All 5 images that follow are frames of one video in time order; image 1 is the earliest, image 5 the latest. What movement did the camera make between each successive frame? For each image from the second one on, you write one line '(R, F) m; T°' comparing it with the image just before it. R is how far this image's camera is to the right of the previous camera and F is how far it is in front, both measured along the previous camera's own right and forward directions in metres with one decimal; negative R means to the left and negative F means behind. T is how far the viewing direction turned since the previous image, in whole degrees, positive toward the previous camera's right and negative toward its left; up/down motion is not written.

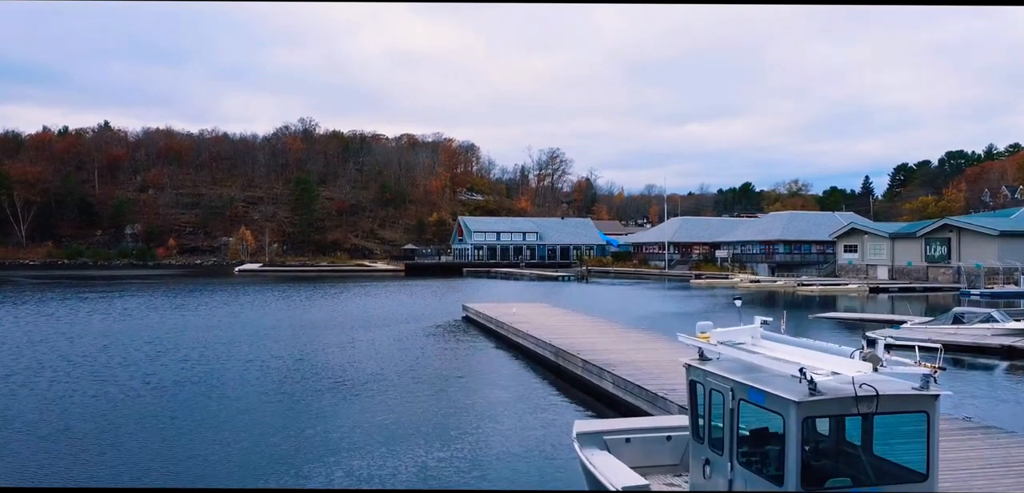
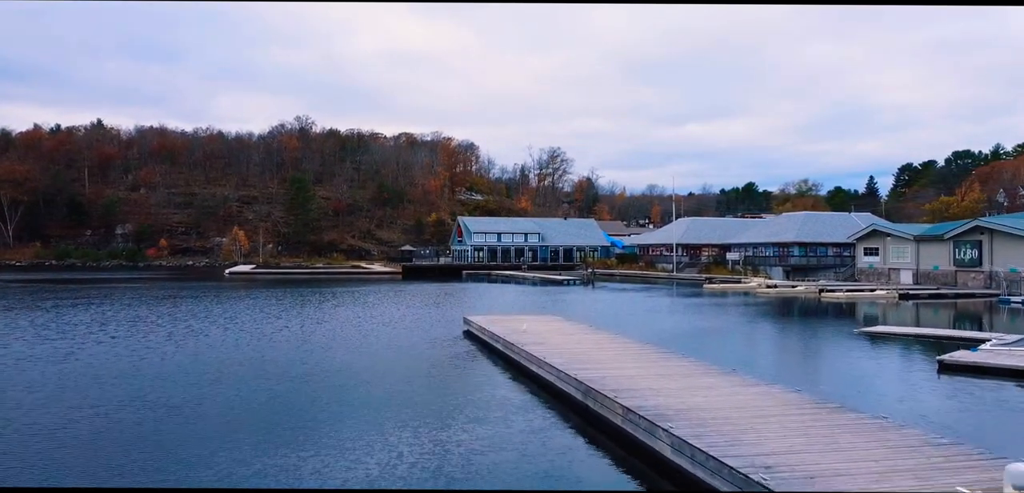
(-0.2, +2.2) m; 0°
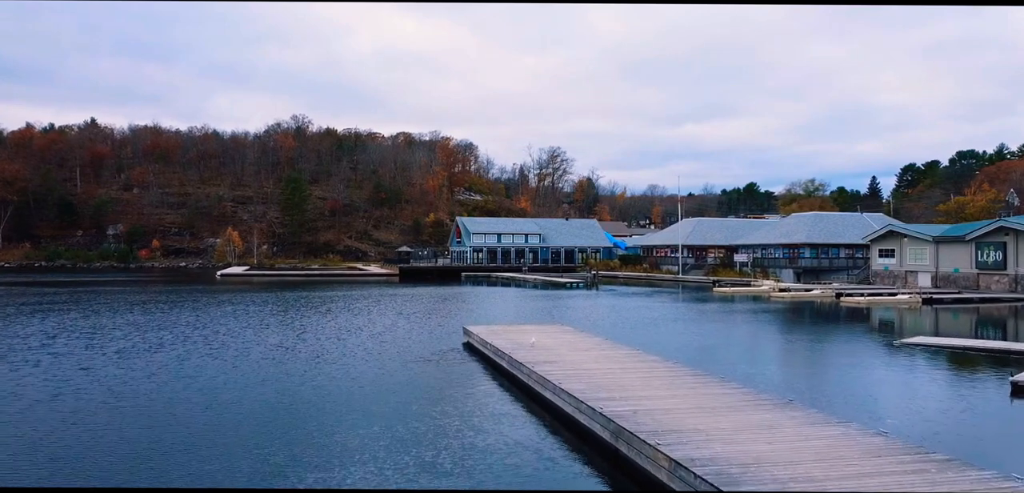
(-0.1, +1.6) m; 0°
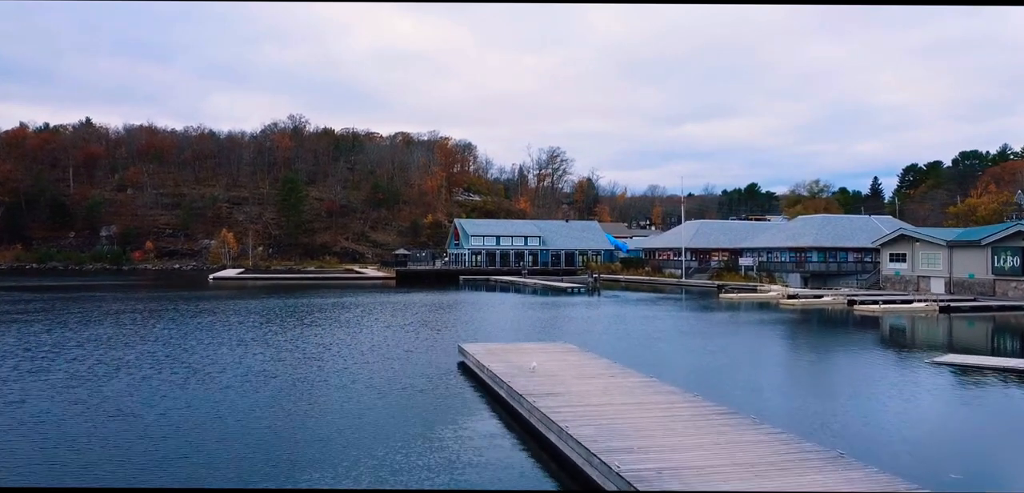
(0.0, +1.2) m; 0°
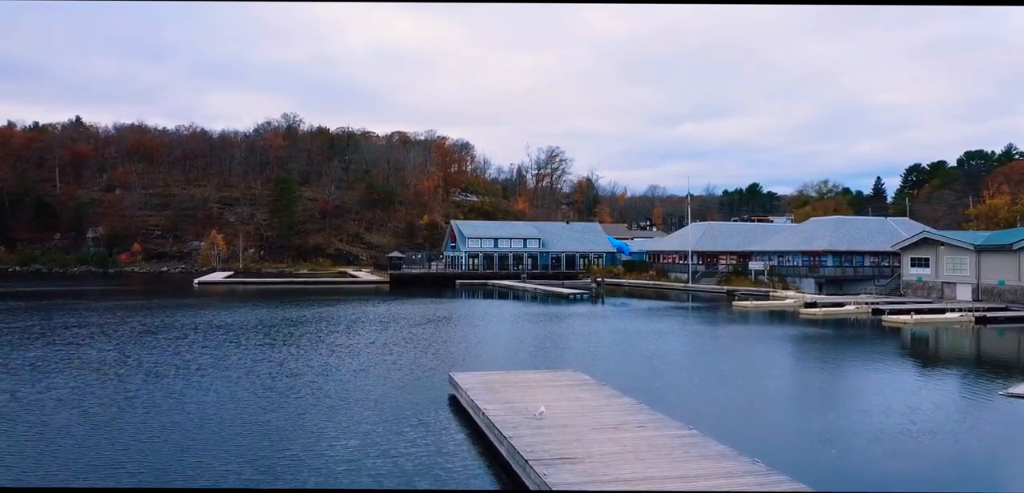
(0.0, +2.2) m; 0°
